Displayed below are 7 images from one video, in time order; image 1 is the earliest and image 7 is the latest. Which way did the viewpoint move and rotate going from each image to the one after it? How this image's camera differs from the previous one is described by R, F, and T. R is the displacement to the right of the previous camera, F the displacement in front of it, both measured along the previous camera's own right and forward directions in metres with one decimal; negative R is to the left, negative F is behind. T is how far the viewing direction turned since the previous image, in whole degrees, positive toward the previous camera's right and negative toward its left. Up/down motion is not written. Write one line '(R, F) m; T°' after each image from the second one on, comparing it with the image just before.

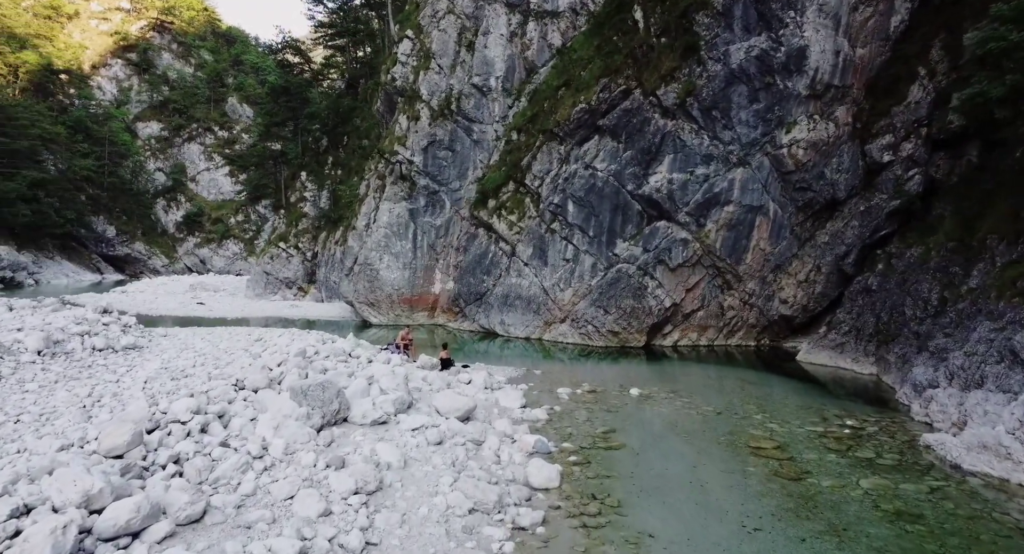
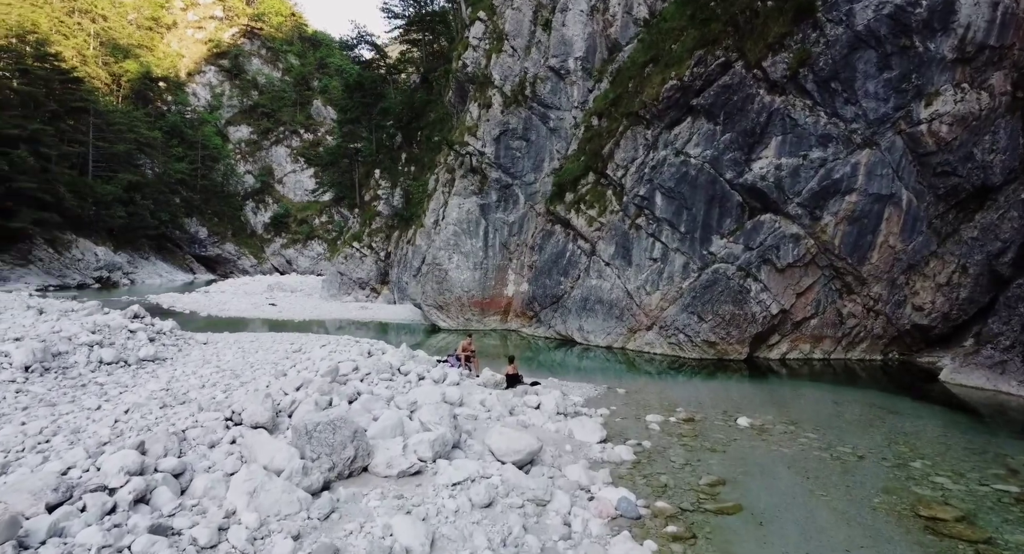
(+0.1, +1.9) m; -8°
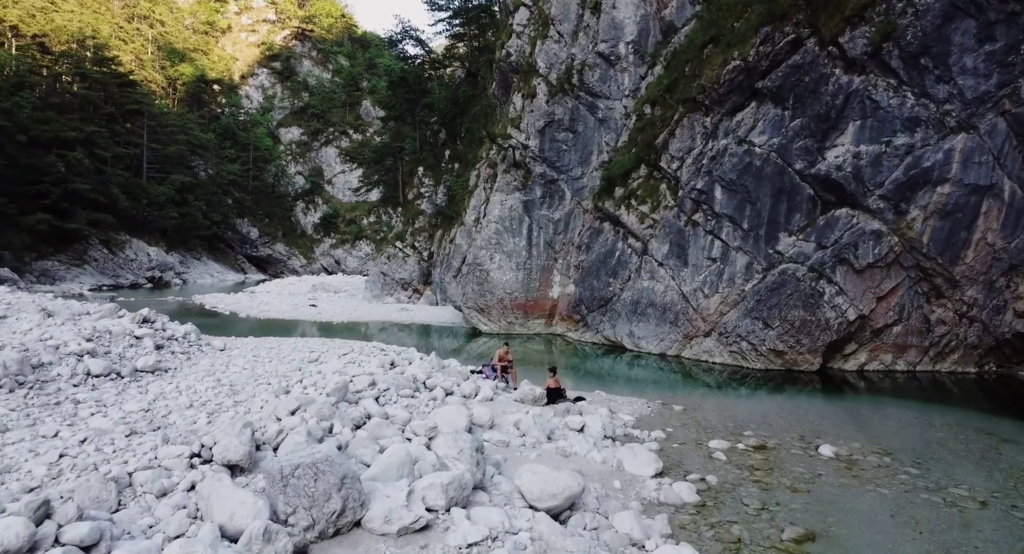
(+0.1, +1.2) m; -5°
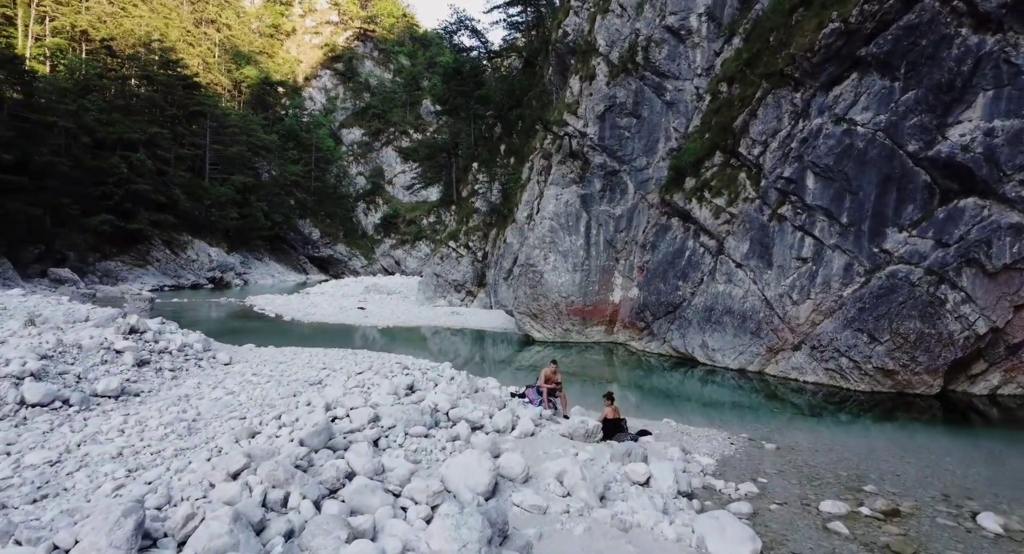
(+0.2, +1.7) m; -6°
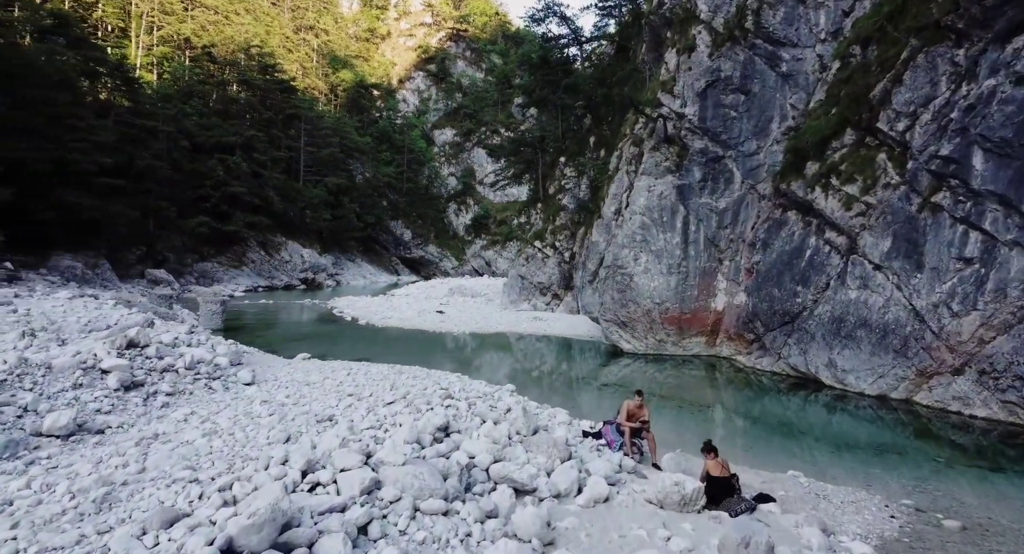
(+0.3, +1.8) m; -10°
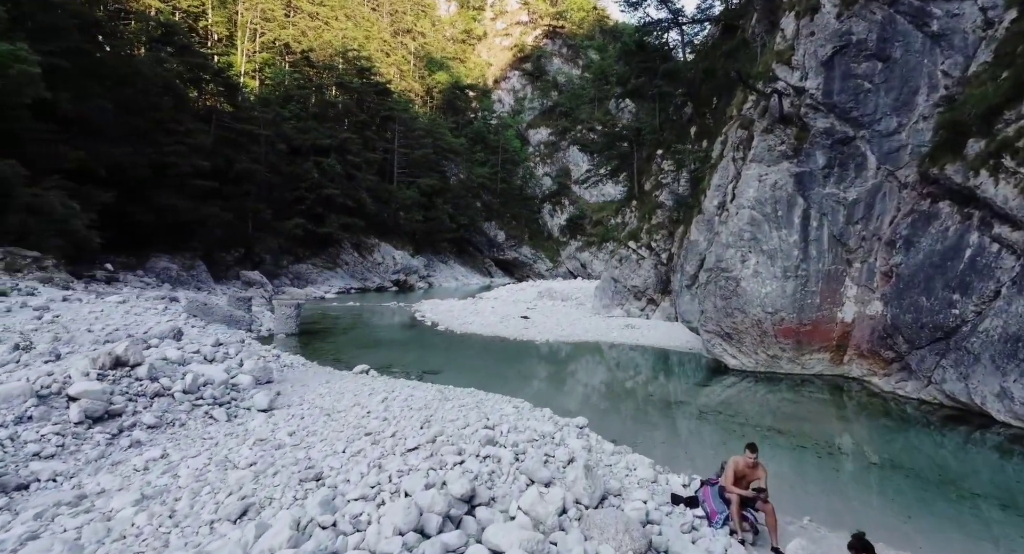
(+0.3, +1.6) m; -10°
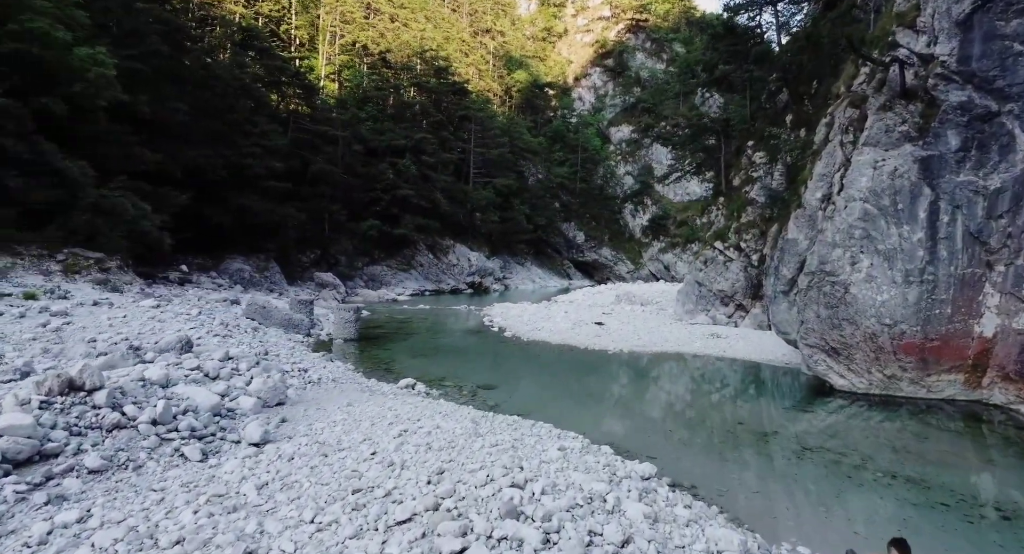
(+0.3, +1.4) m; -8°
